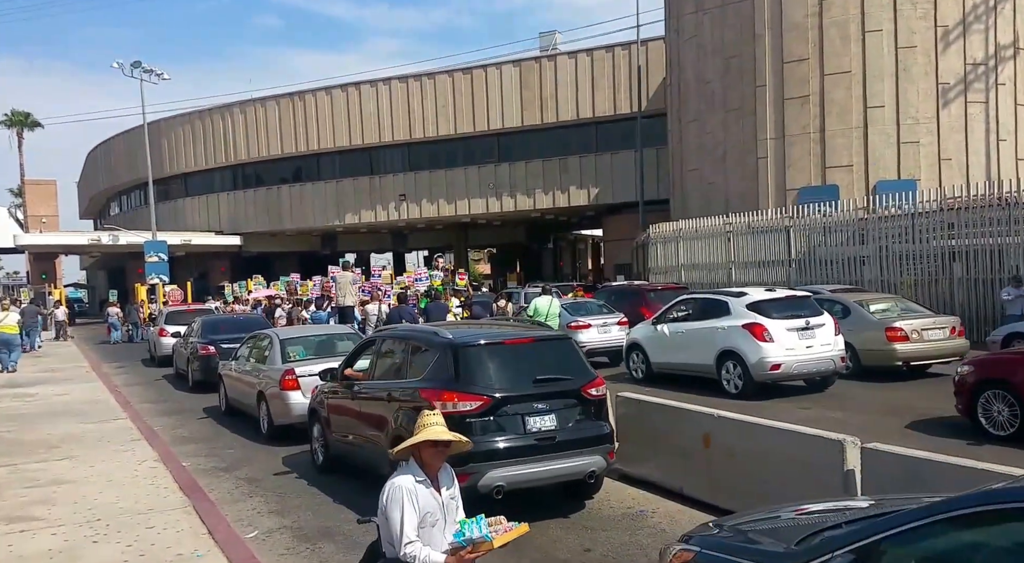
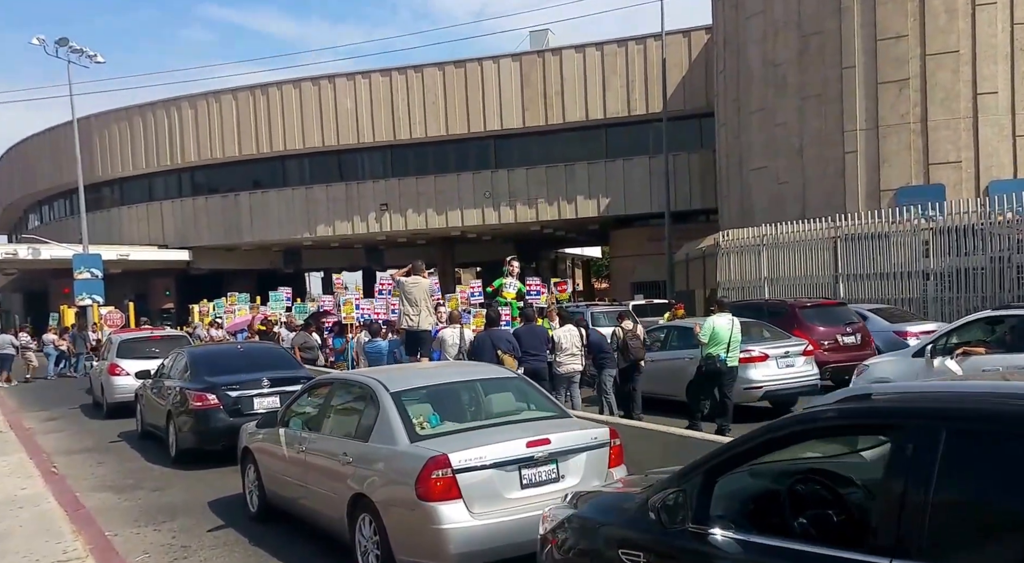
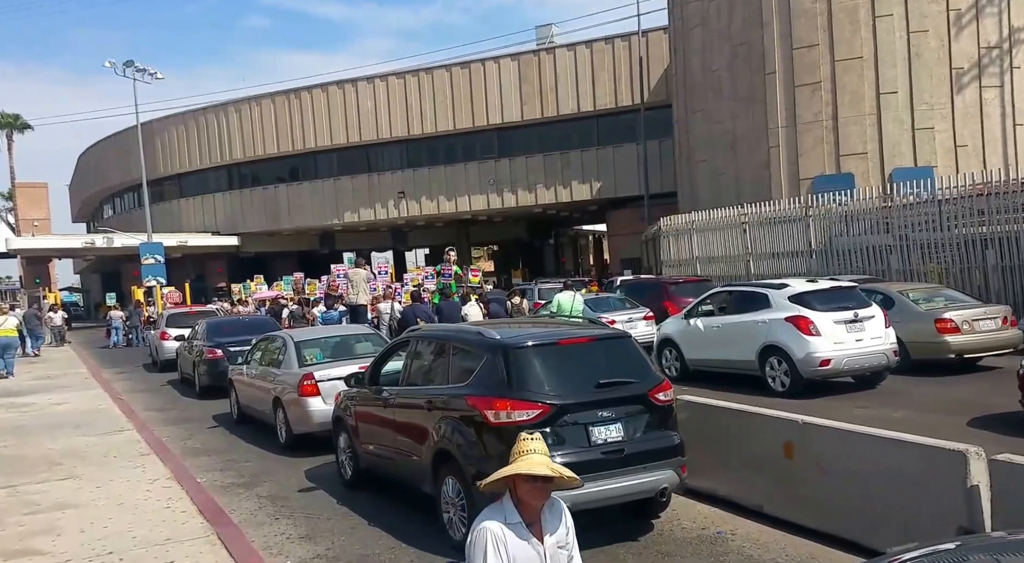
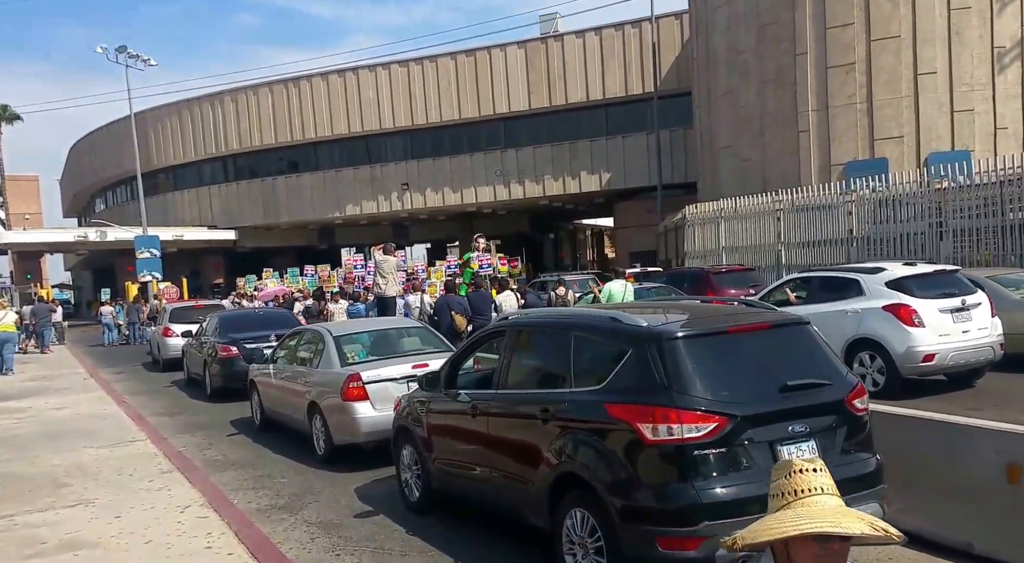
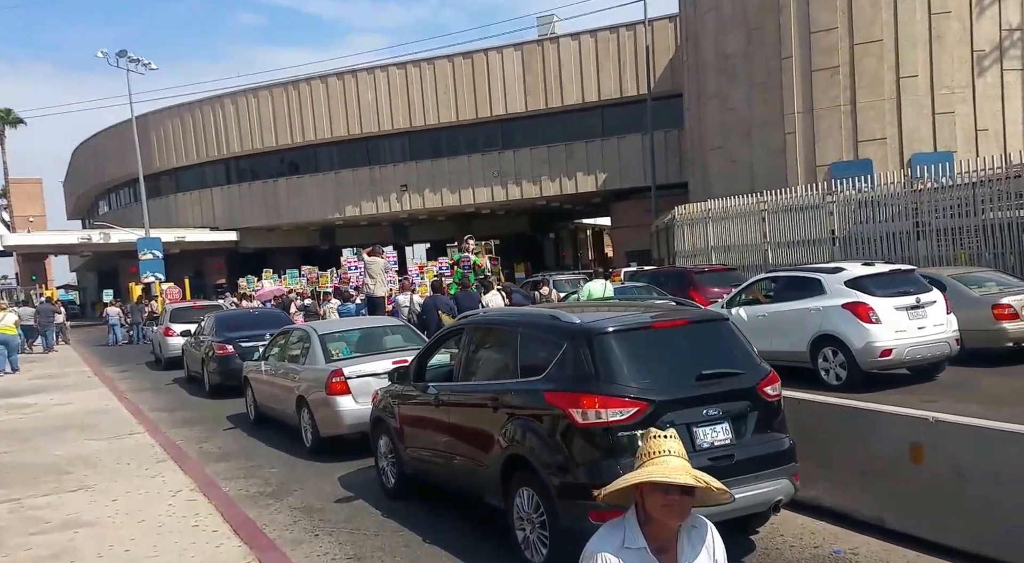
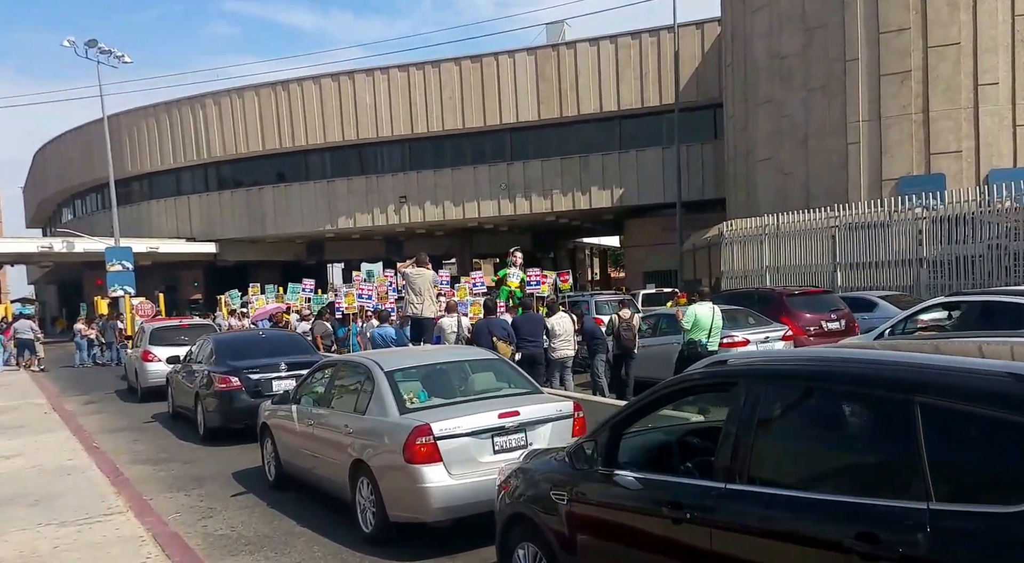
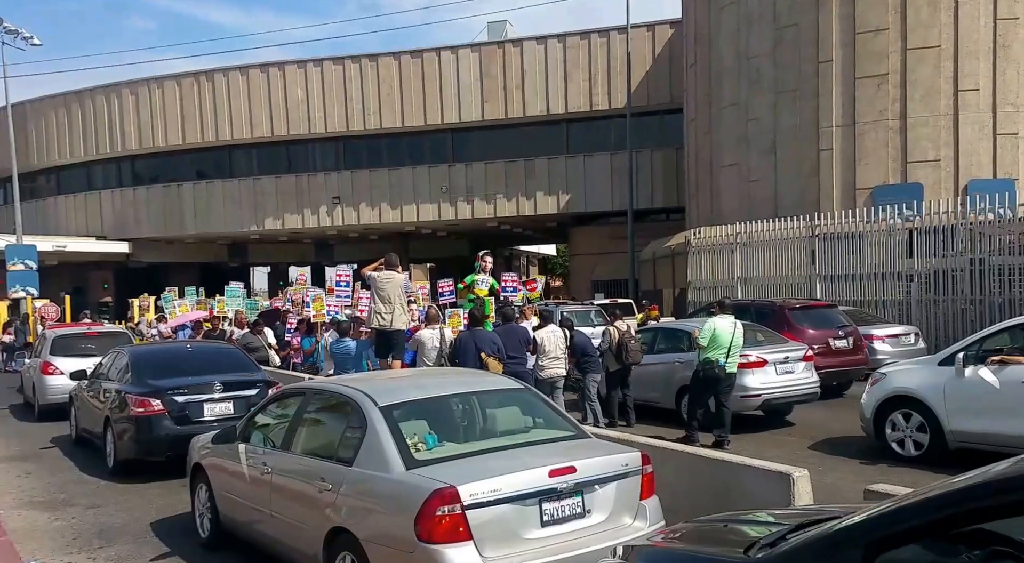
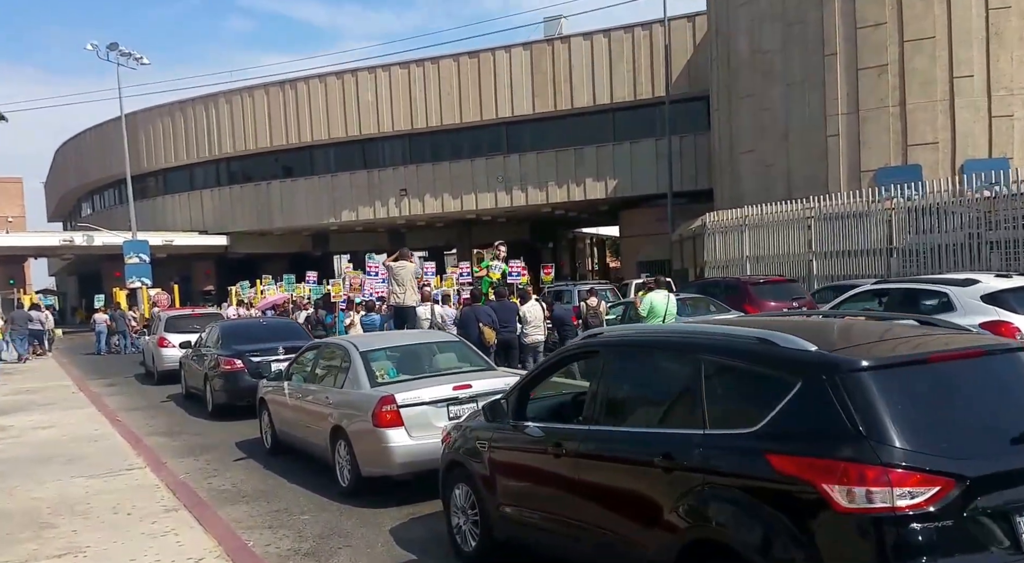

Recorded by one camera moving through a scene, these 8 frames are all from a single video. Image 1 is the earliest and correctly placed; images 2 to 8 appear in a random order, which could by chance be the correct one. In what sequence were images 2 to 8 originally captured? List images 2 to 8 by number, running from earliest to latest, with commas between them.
3, 5, 4, 8, 6, 2, 7
